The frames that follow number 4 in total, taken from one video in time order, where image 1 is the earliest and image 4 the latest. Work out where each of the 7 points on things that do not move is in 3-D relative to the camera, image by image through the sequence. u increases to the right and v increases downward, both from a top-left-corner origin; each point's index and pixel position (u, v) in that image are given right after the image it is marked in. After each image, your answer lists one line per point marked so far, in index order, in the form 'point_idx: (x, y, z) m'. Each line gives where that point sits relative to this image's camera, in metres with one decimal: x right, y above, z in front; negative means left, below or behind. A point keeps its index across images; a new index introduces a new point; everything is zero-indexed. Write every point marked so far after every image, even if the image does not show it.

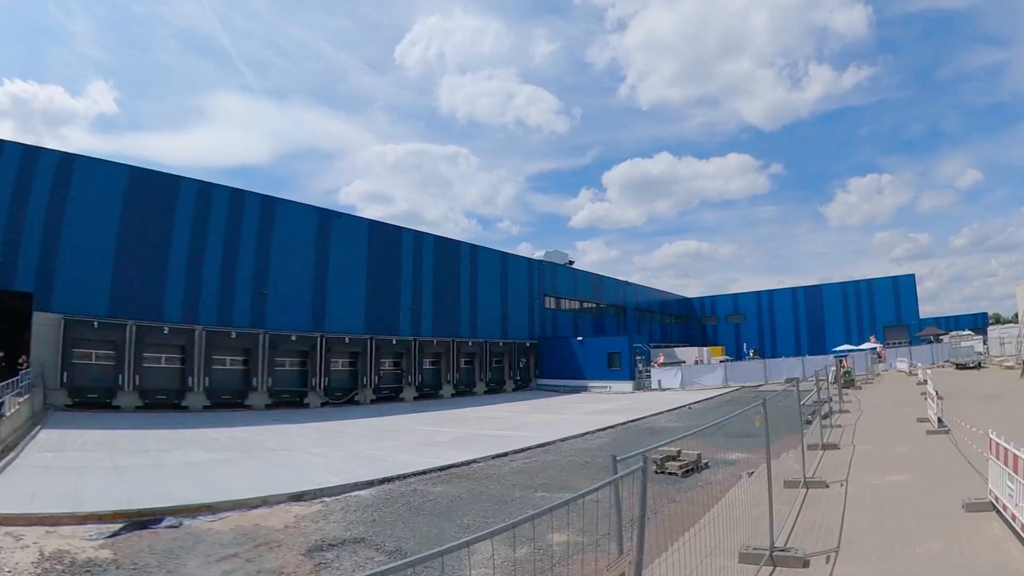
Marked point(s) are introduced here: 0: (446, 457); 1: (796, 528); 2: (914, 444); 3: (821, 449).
0: (-1.3, -3.2, +10.8) m
1: (+2.6, -2.3, +5.4) m
2: (+6.6, -2.6, +9.3) m
3: (+4.9, -2.6, +9.1) m
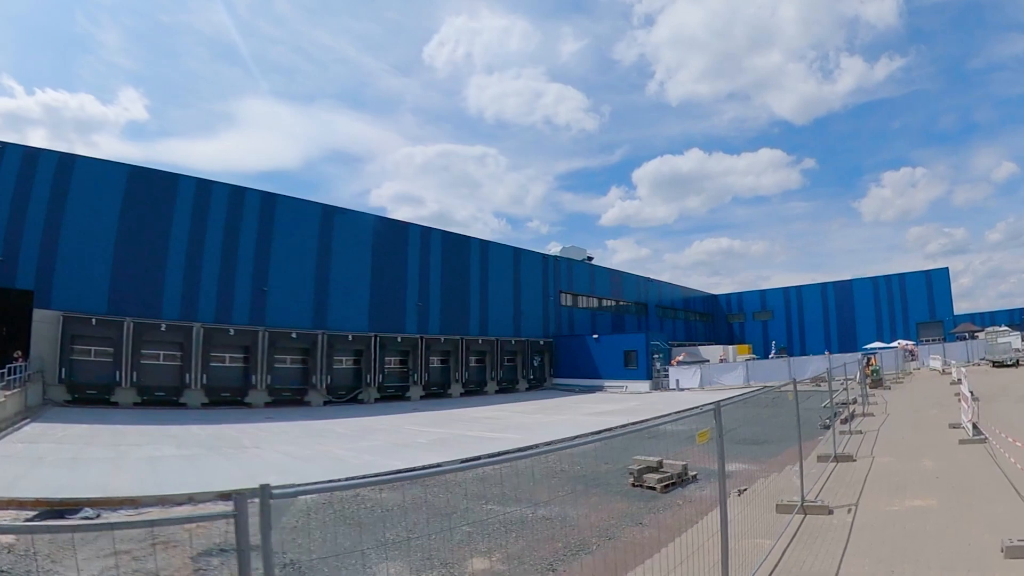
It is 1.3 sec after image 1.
0: (-1.7, -3.0, +9.8) m
1: (+2.0, -2.1, +4.3) m
2: (+6.1, -2.4, +8.1) m
3: (+4.4, -2.4, +7.9) m
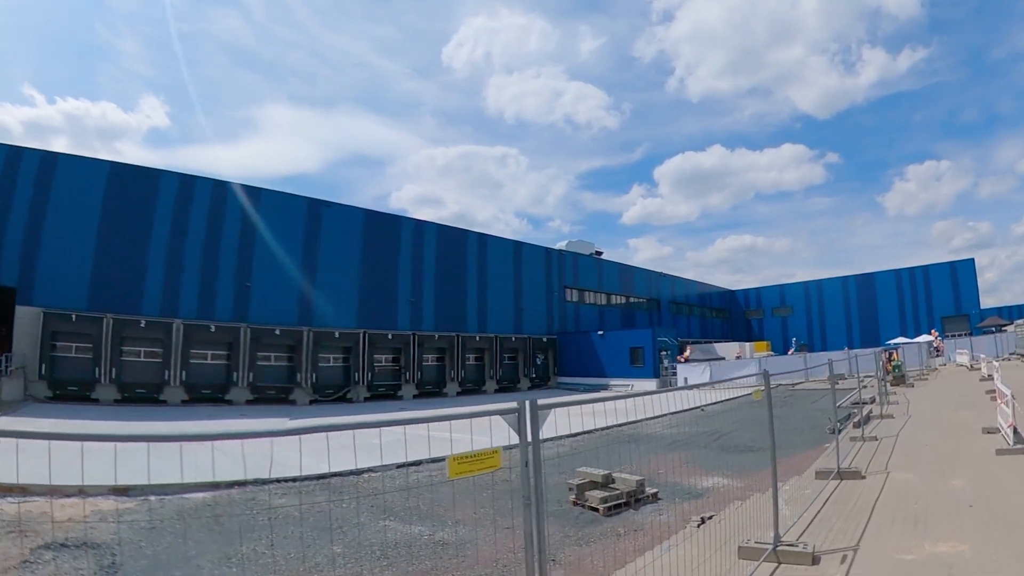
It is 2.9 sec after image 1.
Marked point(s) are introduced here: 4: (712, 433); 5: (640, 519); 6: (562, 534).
0: (-2.4, -2.7, +8.5) m
1: (+1.1, -1.8, +2.9) m
2: (+5.3, -2.1, +6.5) m
3: (+3.6, -2.1, +6.4) m
4: (+2.6, -1.8, +7.2) m
5: (+1.2, -2.3, +5.6) m
6: (+0.4, -2.3, +5.3) m
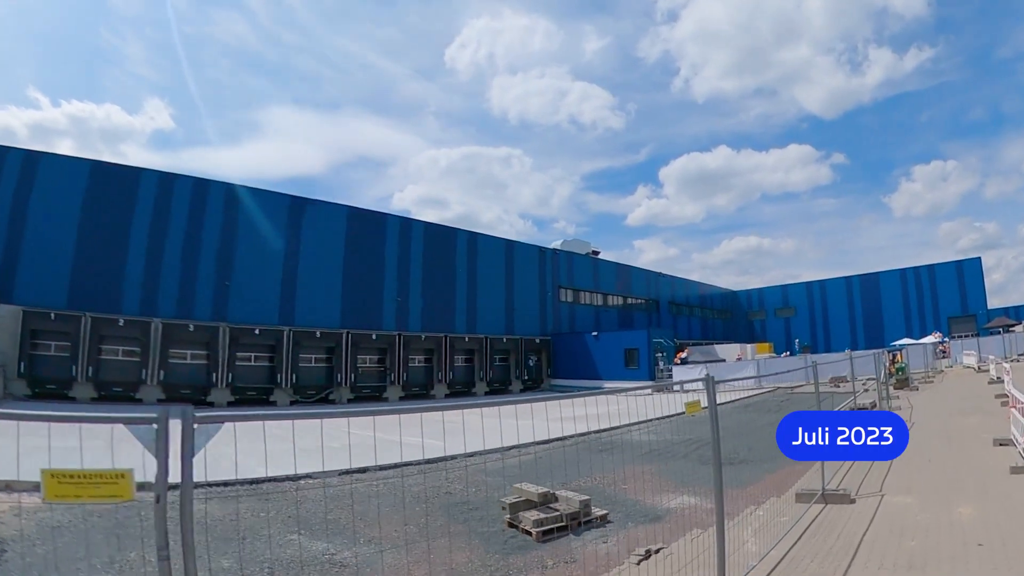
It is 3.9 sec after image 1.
0: (-3.0, -2.6, +7.6) m
1: (+0.5, -1.7, +2.0) m
2: (+4.7, -2.0, +5.6) m
3: (+3.0, -2.0, +5.5) m
4: (+1.9, -1.7, +6.3) m
5: (+0.6, -2.1, +4.7) m
6: (-0.2, -2.2, +4.4) m
